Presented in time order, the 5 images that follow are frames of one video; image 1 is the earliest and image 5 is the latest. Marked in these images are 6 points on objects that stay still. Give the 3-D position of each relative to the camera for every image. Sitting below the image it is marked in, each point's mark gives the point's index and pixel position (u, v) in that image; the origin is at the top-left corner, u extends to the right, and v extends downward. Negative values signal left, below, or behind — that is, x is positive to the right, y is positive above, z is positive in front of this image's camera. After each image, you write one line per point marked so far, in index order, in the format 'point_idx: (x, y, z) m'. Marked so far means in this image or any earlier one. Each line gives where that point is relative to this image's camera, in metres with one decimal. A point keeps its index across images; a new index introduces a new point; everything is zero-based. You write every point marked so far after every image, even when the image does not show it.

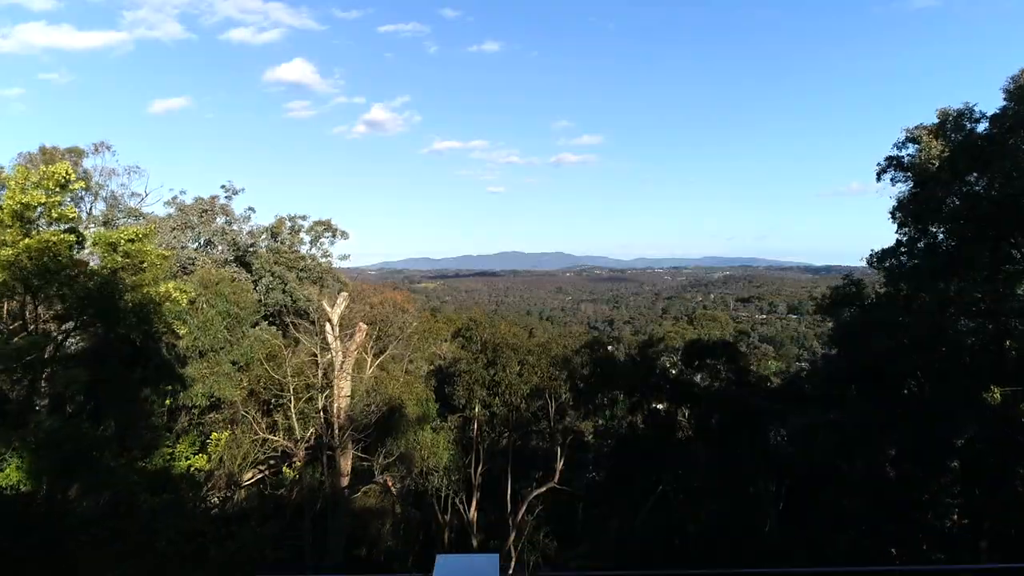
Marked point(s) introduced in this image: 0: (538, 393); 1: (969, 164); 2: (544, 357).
0: (+0.5, -2.2, +12.7) m
1: (+6.9, +1.9, +9.2) m
2: (+0.7, -1.4, +12.8) m
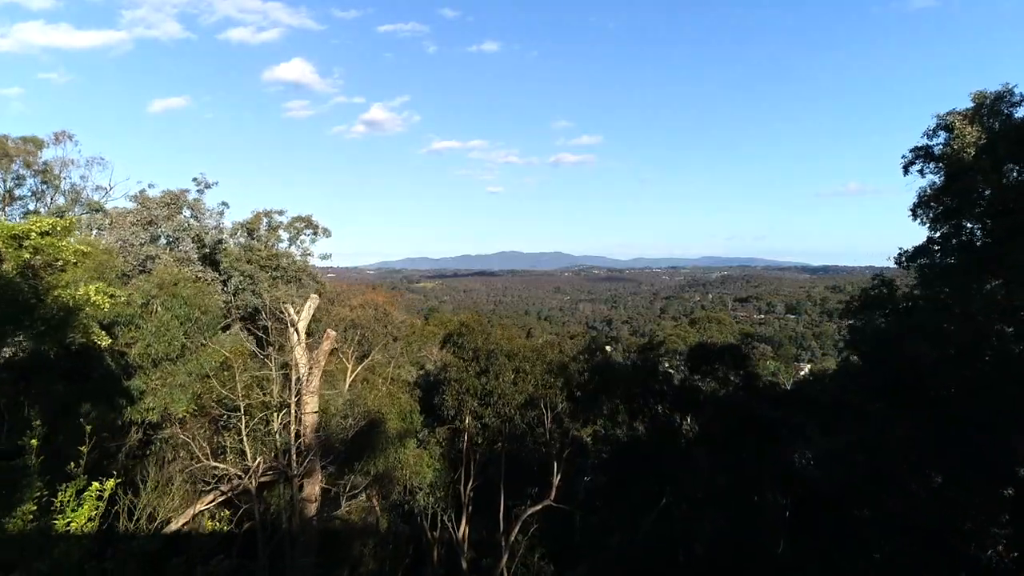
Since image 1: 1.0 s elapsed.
0: (+0.4, -2.2, +11.8) m
1: (+6.8, +1.9, +8.3) m
2: (+0.5, -1.5, +11.9) m
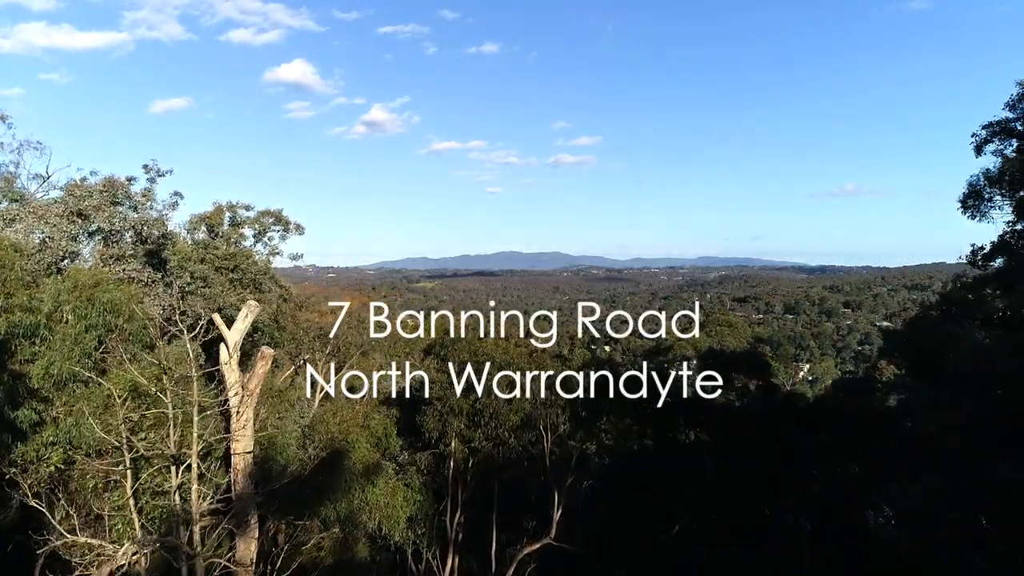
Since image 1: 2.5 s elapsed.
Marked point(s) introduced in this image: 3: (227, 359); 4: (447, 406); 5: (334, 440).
0: (+0.3, -2.3, +10.1) m
1: (+6.7, +1.8, +6.7) m
2: (+0.4, -1.5, +10.2) m
3: (-2.7, -0.7, +5.8) m
4: (-1.1, -2.0, +10.1) m
5: (-2.4, -2.0, +8.1) m
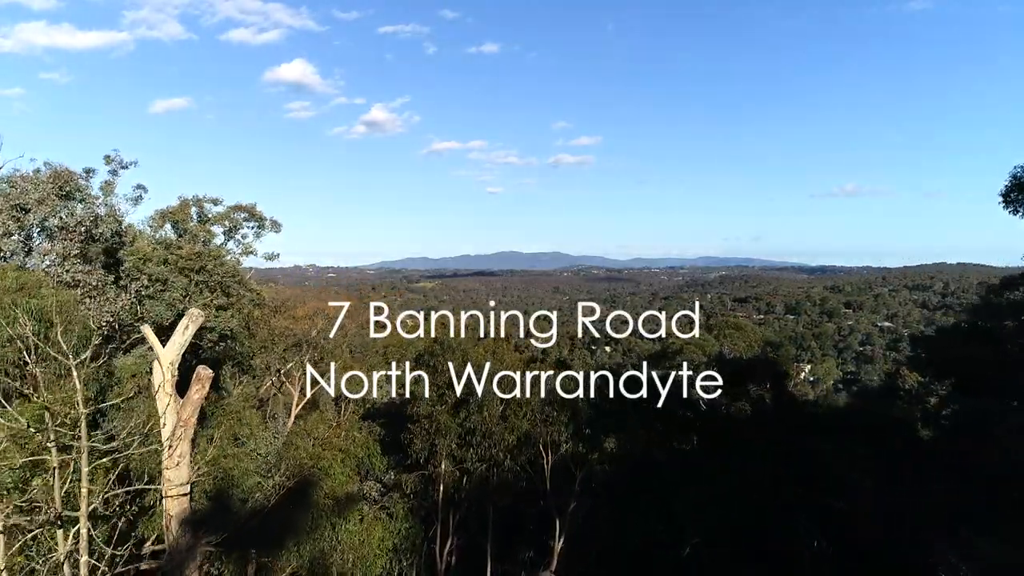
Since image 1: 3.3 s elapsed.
0: (+0.2, -2.3, +9.1) m
1: (+6.6, +1.8, +5.6) m
2: (+0.4, -1.6, +9.2) m
3: (-2.8, -0.7, +4.8) m
4: (-1.1, -2.0, +9.1) m
5: (-2.4, -2.1, +7.1) m
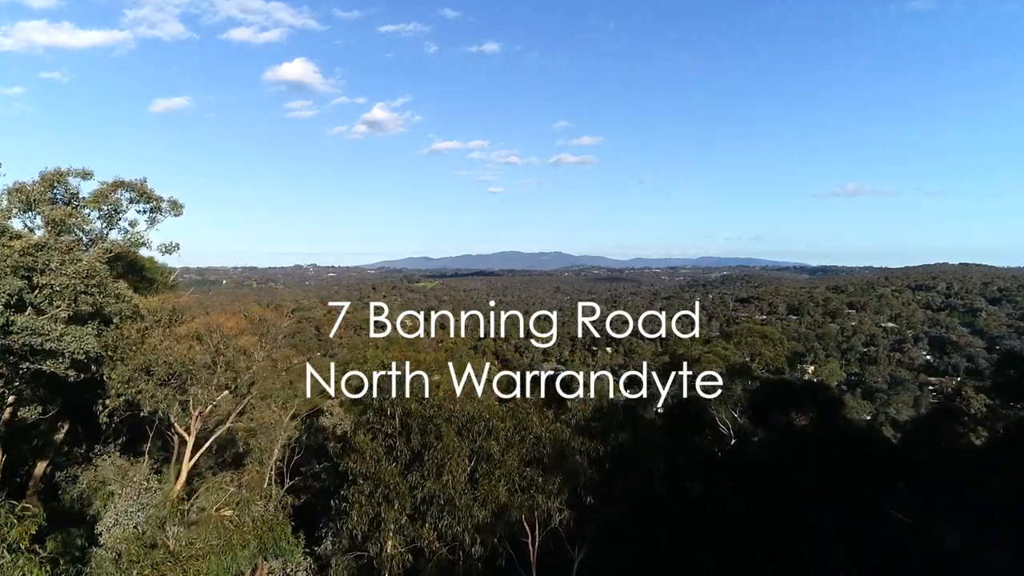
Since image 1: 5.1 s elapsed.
0: (-0.1, -2.4, +6.4) m
1: (+6.3, +1.7, +3.0) m
2: (+0.1, -1.7, +6.5) m
3: (-3.1, -0.8, +2.1) m
4: (-1.4, -2.1, +6.4) m
5: (-2.7, -2.2, +4.4) m
